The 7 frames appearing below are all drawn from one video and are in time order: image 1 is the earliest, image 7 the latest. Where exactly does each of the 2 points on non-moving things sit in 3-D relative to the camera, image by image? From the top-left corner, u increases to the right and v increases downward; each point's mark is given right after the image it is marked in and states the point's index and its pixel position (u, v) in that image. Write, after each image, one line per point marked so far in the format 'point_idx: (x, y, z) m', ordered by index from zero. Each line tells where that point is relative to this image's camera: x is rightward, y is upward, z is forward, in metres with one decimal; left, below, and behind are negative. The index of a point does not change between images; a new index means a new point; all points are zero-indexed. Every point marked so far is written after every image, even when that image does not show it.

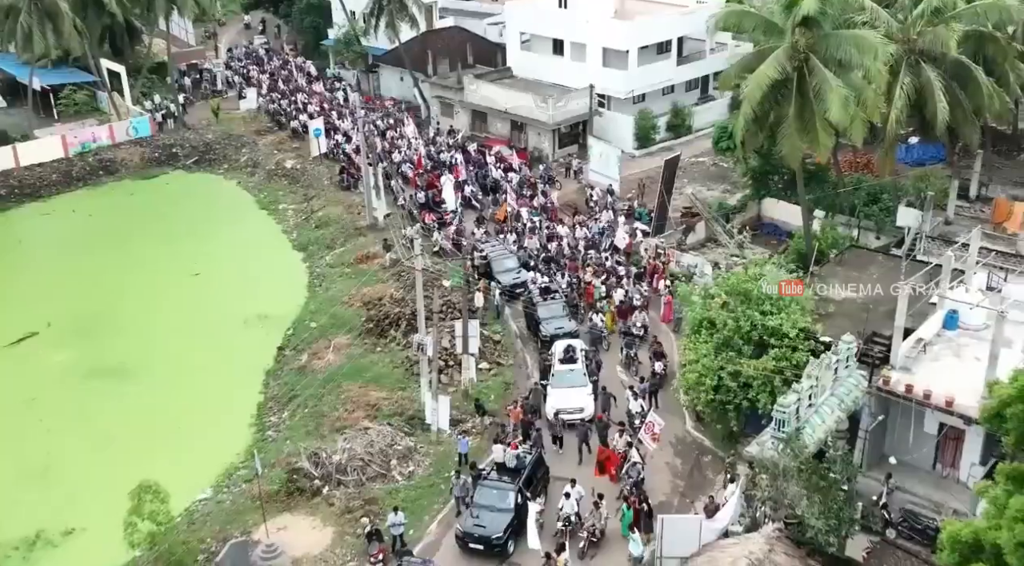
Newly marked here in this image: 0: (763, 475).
0: (+4.7, -3.3, +20.3) m
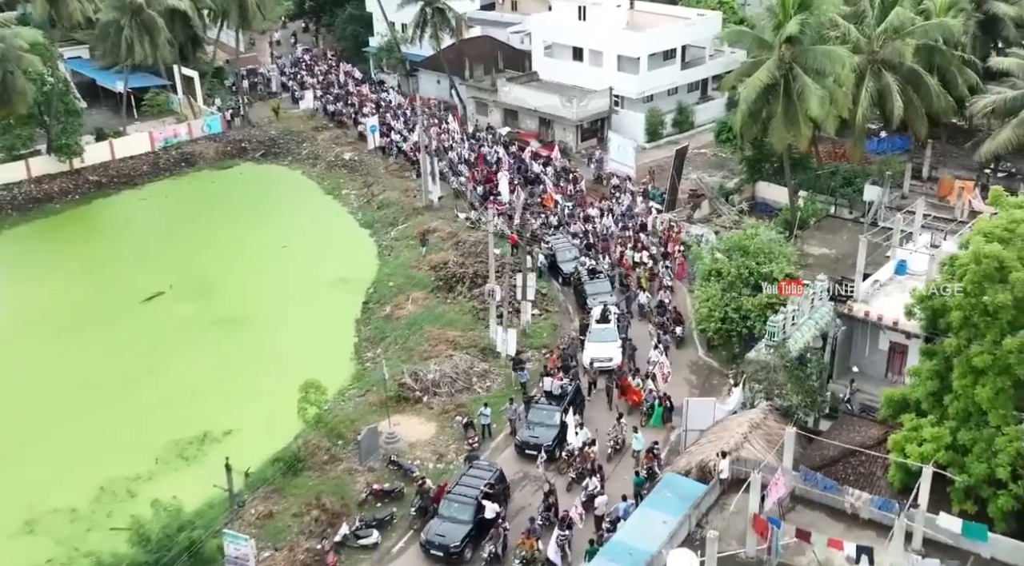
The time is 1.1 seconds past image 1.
0: (+6.1, -2.2, +27.5) m
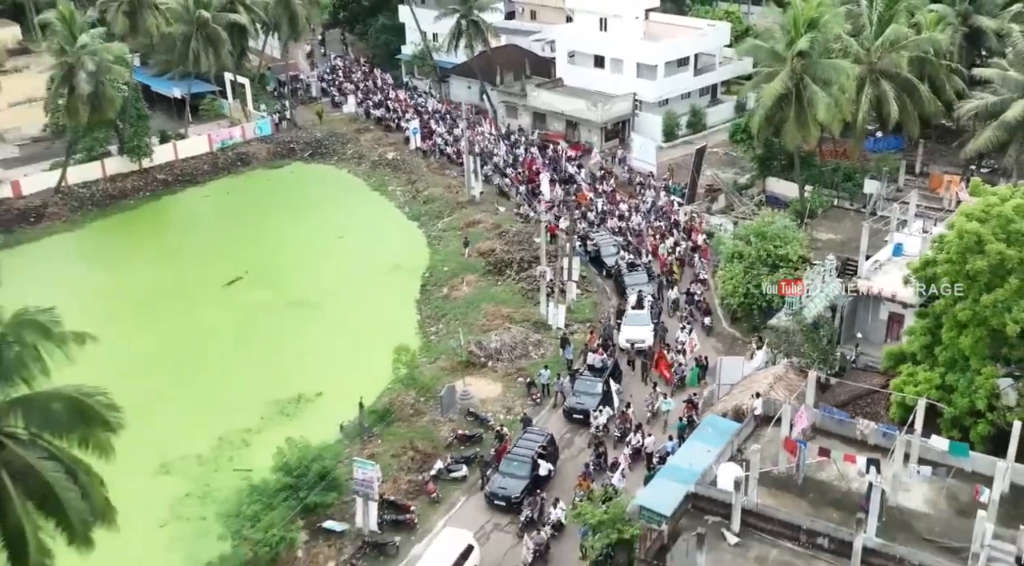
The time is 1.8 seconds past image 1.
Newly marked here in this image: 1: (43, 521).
0: (+7.7, -1.6, +32.5) m
1: (-6.9, -3.8, +18.3) m
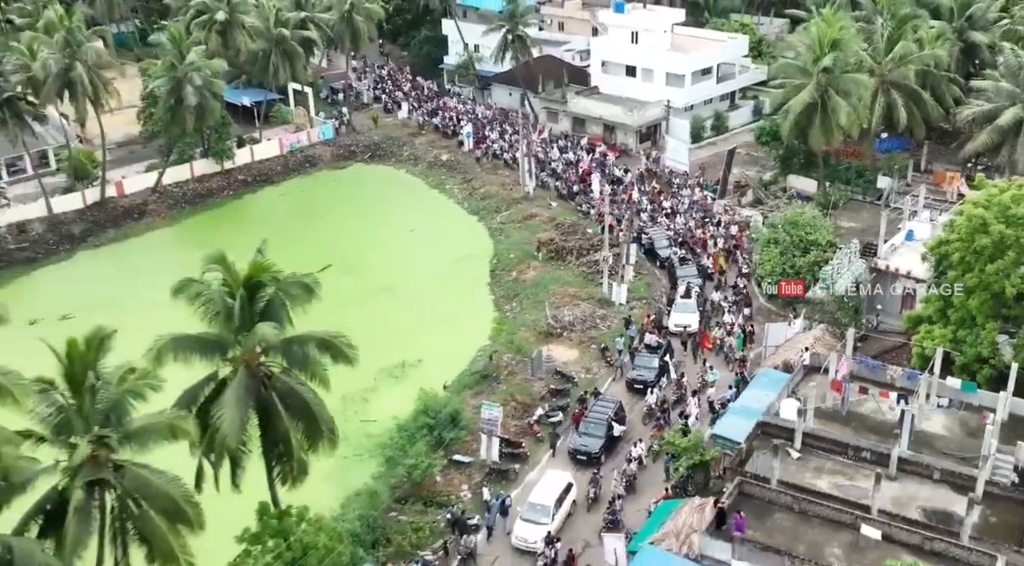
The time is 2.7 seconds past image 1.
0: (+10.3, -0.9, +38.9) m
1: (-4.1, -3.2, +24.5) m
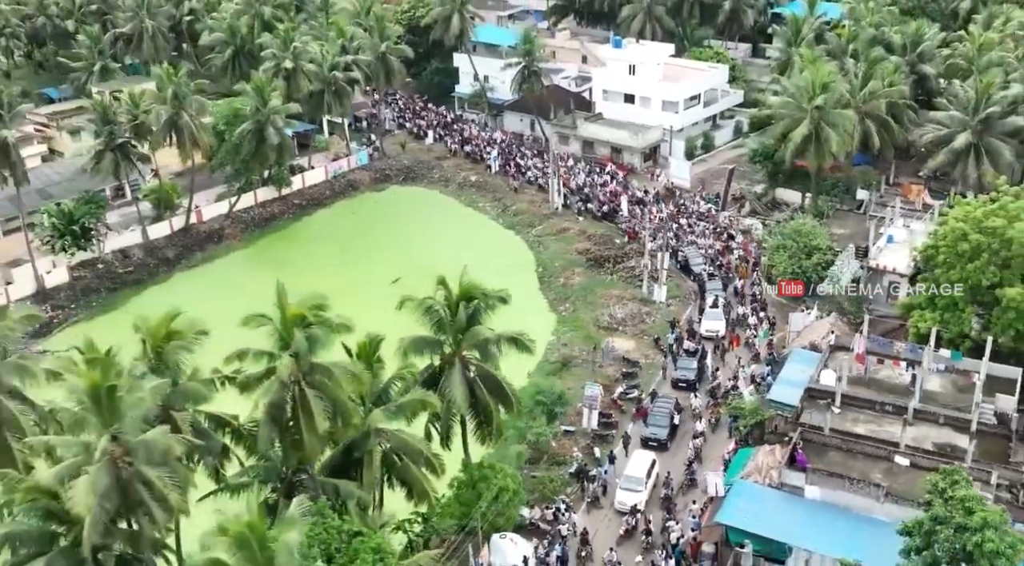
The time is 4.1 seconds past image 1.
0: (+13.2, -0.8, +48.9) m
1: (-0.2, -3.6, +33.6) m
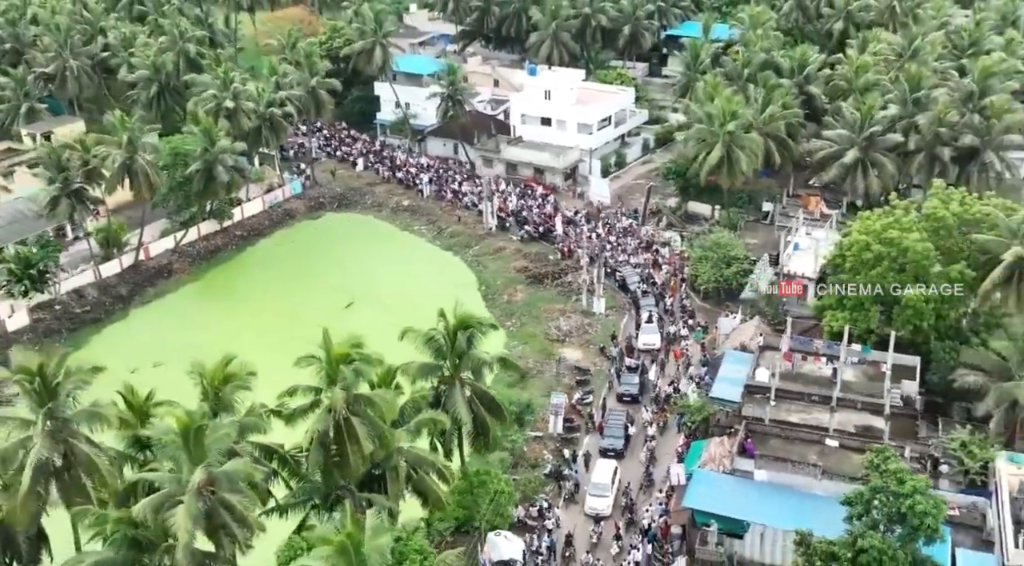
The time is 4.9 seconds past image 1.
0: (+11.2, -1.1, +55.3) m
1: (-0.4, -4.6, +38.7) m
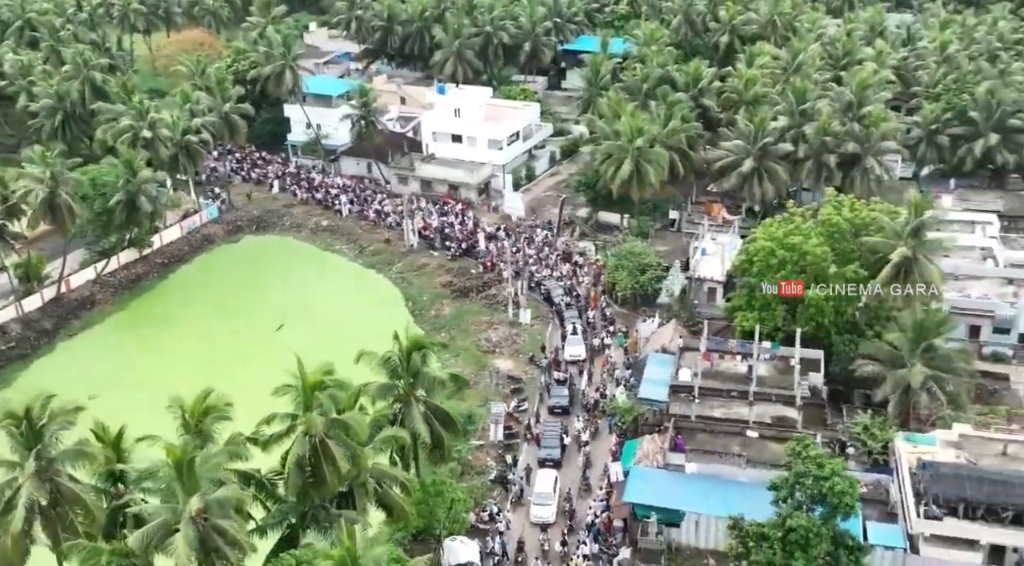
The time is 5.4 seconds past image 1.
0: (+7.7, -1.3, +59.3) m
1: (-2.2, -5.4, +41.8) m
